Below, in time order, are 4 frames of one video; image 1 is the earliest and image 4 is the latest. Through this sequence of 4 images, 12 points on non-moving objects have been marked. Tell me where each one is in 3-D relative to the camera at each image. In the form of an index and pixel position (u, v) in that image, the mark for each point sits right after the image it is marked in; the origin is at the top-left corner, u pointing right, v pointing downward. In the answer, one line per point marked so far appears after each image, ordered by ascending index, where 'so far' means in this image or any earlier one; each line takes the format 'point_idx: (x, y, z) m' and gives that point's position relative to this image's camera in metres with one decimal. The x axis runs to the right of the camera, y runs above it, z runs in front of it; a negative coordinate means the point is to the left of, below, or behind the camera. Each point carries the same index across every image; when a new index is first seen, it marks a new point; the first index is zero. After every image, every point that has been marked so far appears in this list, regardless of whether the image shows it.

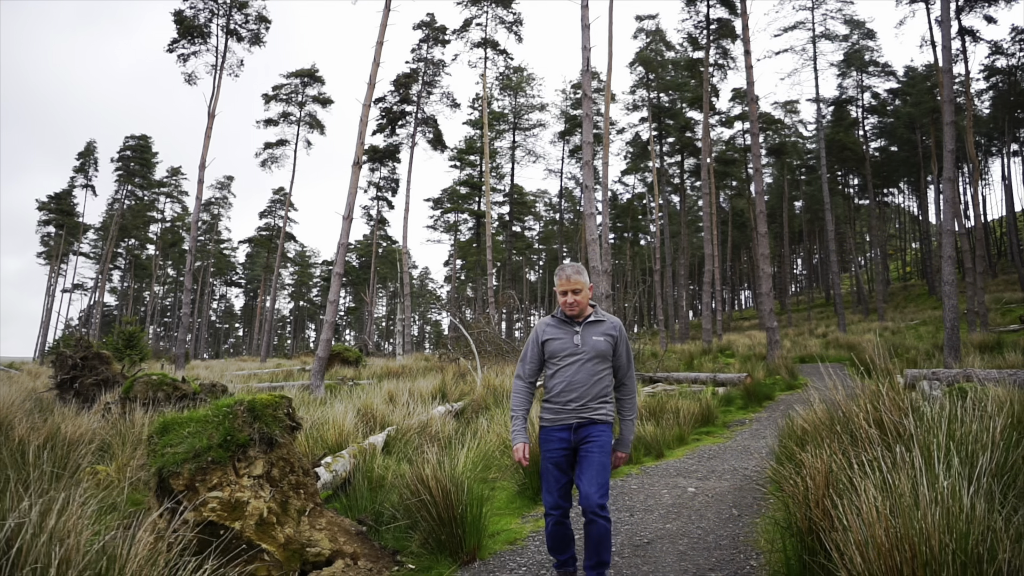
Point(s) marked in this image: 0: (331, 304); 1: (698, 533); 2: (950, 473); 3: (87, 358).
0: (-4.9, -0.4, +14.2) m
1: (+1.2, -1.5, +3.2) m
2: (+1.6, -0.7, +1.9) m
3: (-8.8, -1.4, +10.7) m
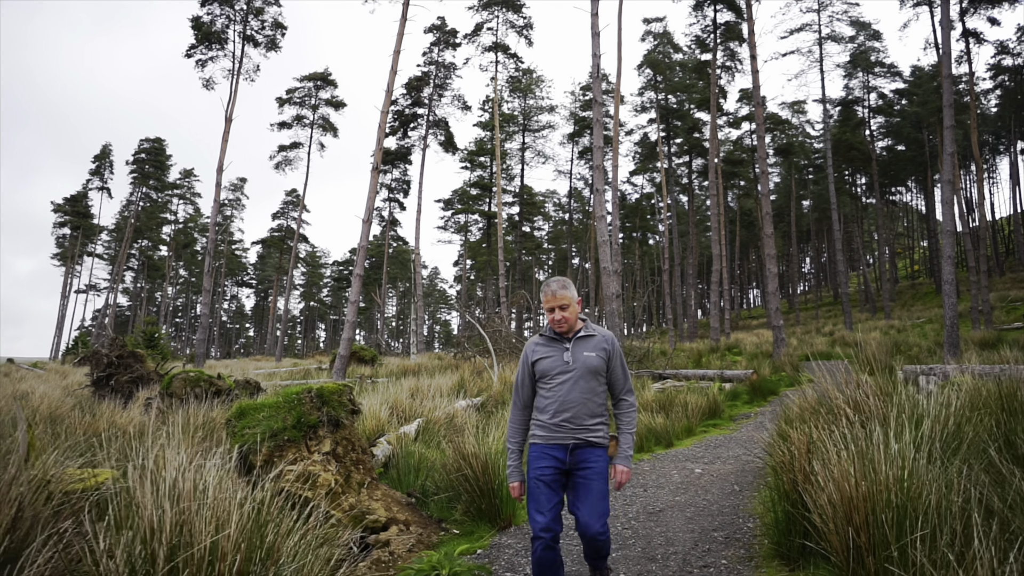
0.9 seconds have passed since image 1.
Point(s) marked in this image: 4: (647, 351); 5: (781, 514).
0: (-4.6, -0.5, +14.8) m
1: (+1.4, -1.5, +3.6) m
2: (+1.8, -0.7, +2.4) m
3: (-8.5, -1.5, +11.3) m
4: (+3.6, -1.7, +14.0) m
5: (+1.4, -1.1, +2.6) m
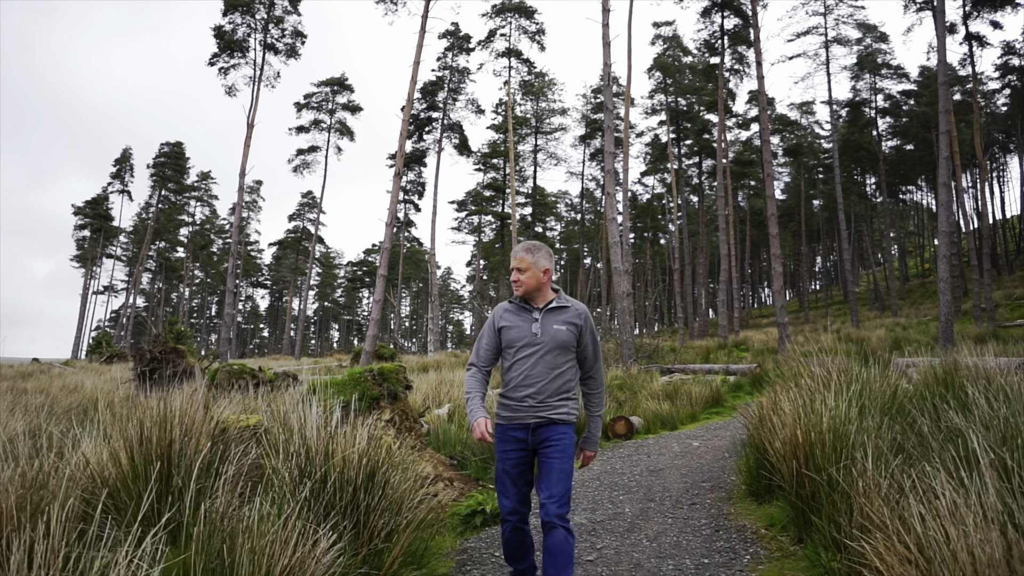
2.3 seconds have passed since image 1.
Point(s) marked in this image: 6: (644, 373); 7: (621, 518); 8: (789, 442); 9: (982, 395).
0: (-4.1, -0.5, +15.6) m
1: (+1.6, -1.5, +4.3) m
2: (+2.0, -0.7, +3.1) m
3: (-8.1, -1.5, +12.2) m
4: (+4.1, -1.7, +14.6) m
5: (+1.5, -1.1, +3.3) m
6: (+2.6, -1.7, +10.3) m
7: (+0.7, -1.5, +3.3) m
8: (+1.5, -0.9, +2.8) m
9: (+2.7, -0.6, +3.0) m
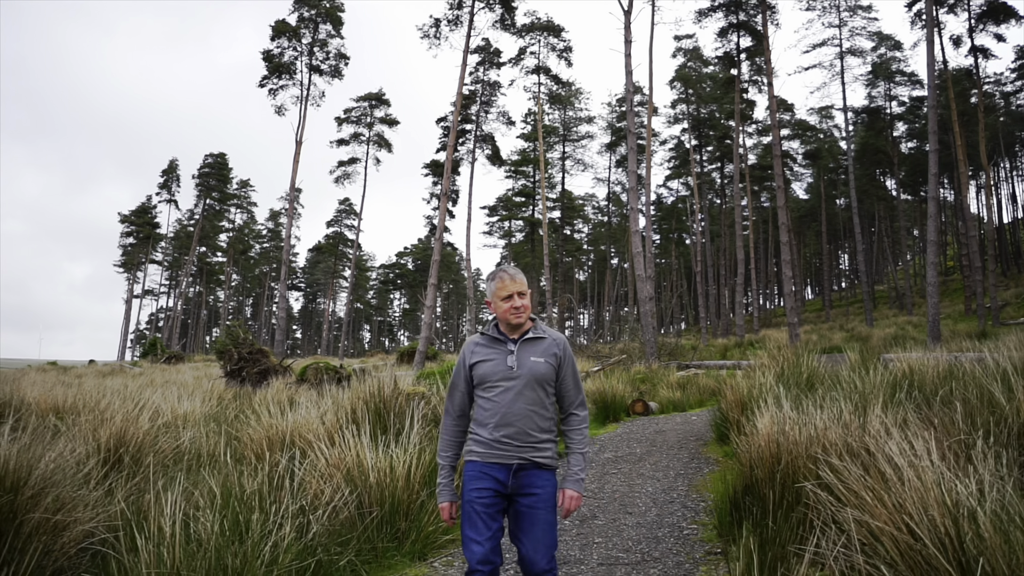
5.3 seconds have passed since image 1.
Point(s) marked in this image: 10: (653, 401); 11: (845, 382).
0: (-2.9, -0.7, +17.7) m
1: (+2.2, -1.7, +6.2) m
2: (+2.5, -0.9, +4.9) m
3: (-7.1, -1.8, +14.6) m
4: (+5.2, -1.8, +16.3) m
5: (+2.1, -1.3, +5.2) m
6: (+3.5, -1.9, +12.1) m
7: (+1.2, -1.7, +5.2) m
8: (+2.0, -1.1, +4.7) m
9: (+3.2, -0.8, +4.8) m
10: (+2.5, -2.0, +9.4) m
11: (+3.0, -0.9, +4.7) m
